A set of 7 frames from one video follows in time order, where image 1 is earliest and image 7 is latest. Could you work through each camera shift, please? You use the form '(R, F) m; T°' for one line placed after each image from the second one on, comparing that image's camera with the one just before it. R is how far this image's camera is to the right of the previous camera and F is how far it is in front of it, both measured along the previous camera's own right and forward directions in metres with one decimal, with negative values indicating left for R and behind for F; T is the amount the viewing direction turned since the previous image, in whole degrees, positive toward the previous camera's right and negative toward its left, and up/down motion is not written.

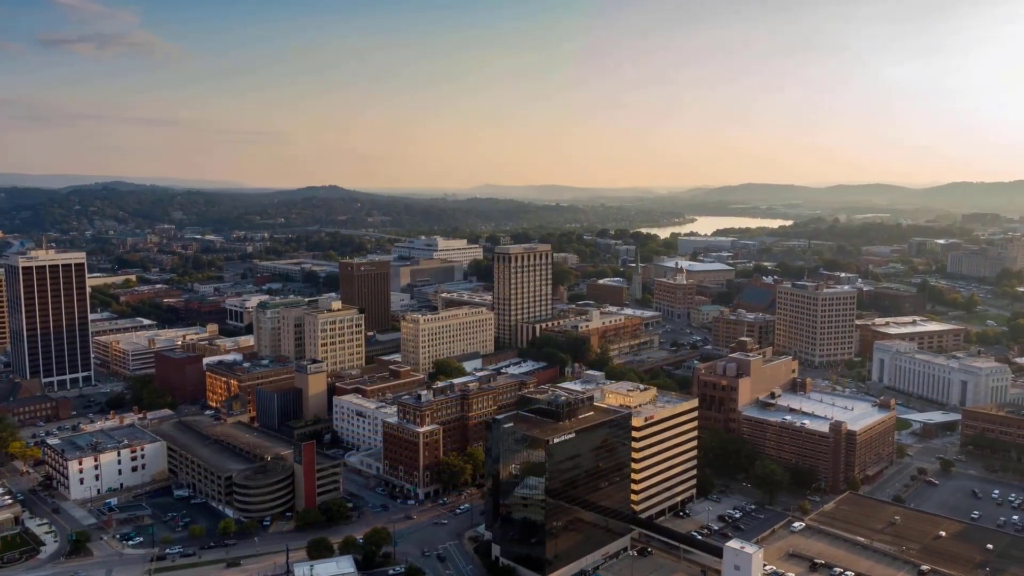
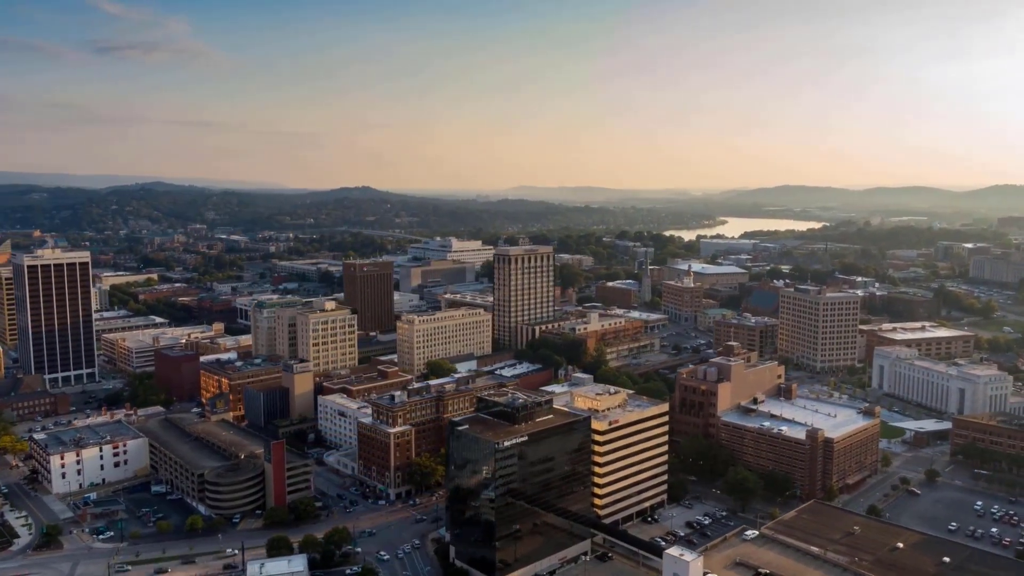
(+3.2, +0.1) m; -2°
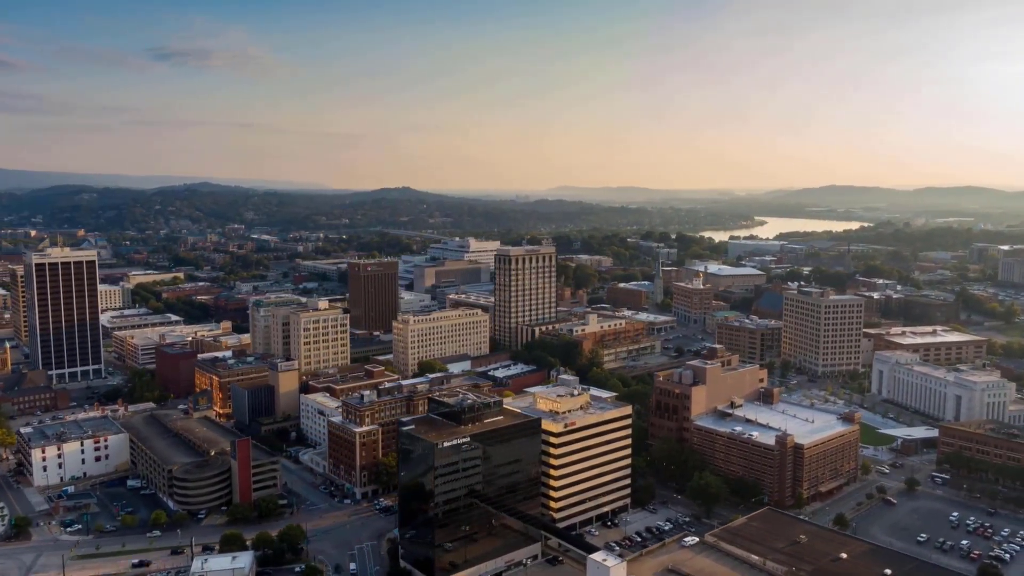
(+4.0, +0.2) m; -3°
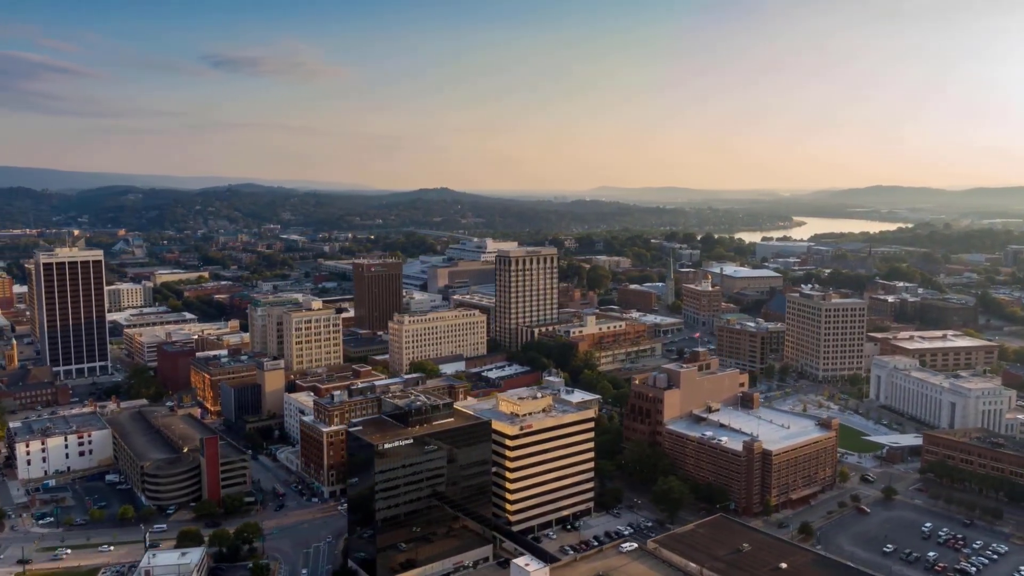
(+3.9, +0.2) m; -3°
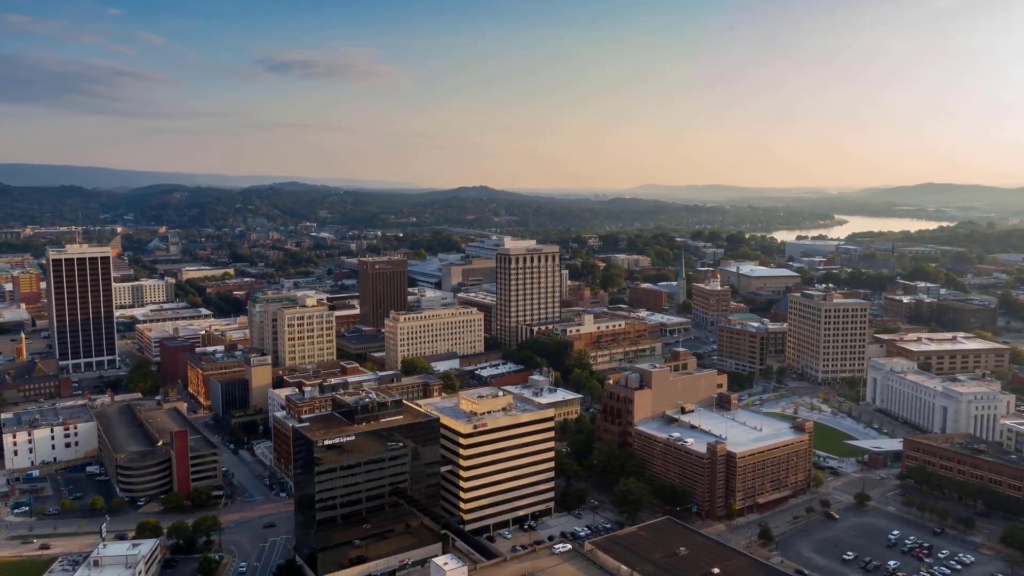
(+4.0, +0.2) m; -3°
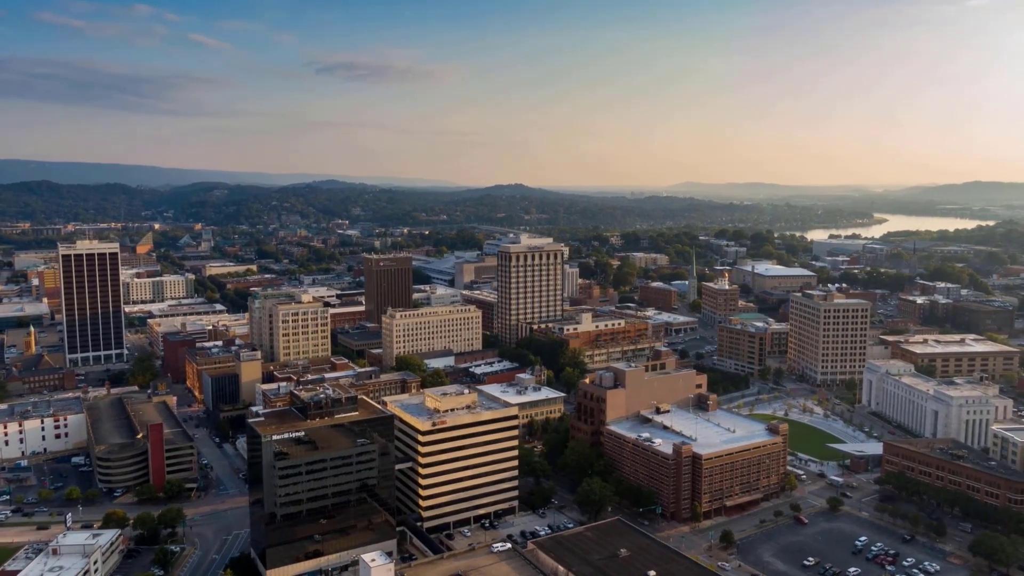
(+3.6, +0.2) m; -3°
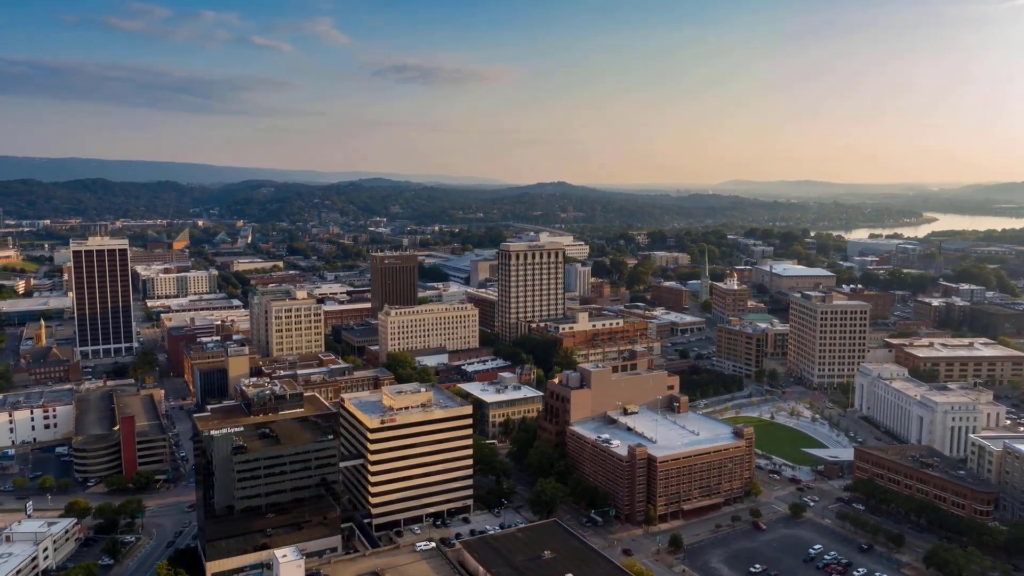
(+4.4, +0.3) m; -3°
